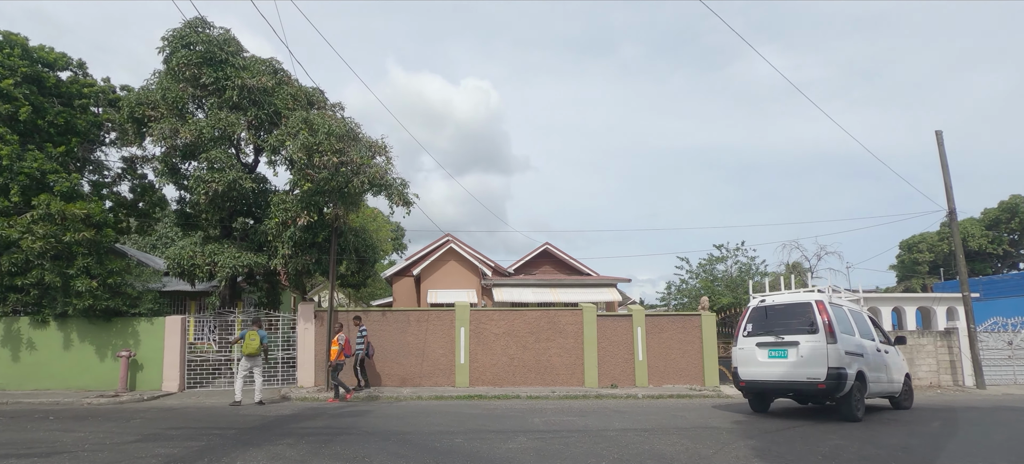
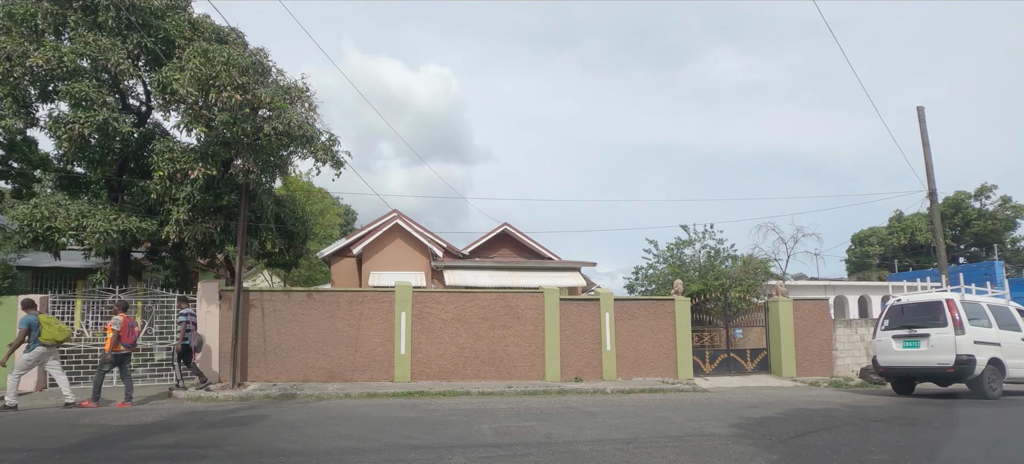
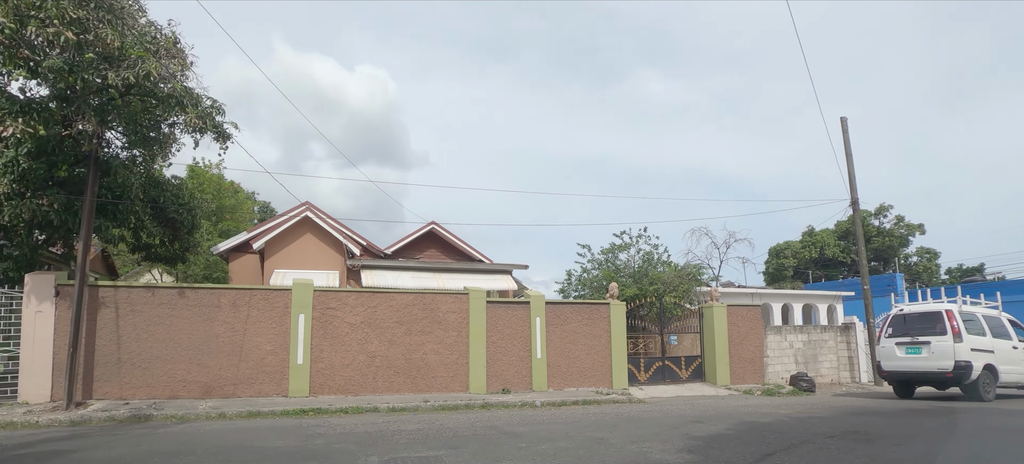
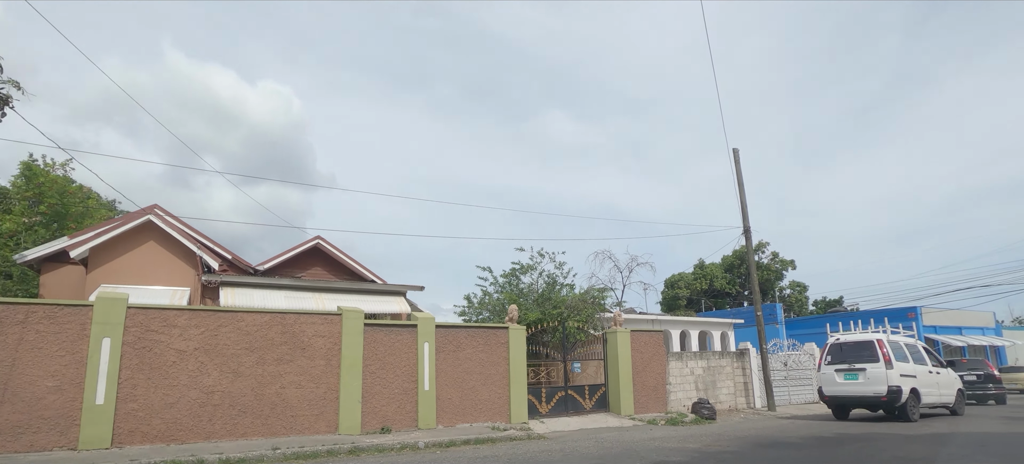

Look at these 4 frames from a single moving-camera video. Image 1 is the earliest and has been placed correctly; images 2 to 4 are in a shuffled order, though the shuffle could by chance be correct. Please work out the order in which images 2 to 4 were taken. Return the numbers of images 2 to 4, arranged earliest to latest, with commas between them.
2, 3, 4
